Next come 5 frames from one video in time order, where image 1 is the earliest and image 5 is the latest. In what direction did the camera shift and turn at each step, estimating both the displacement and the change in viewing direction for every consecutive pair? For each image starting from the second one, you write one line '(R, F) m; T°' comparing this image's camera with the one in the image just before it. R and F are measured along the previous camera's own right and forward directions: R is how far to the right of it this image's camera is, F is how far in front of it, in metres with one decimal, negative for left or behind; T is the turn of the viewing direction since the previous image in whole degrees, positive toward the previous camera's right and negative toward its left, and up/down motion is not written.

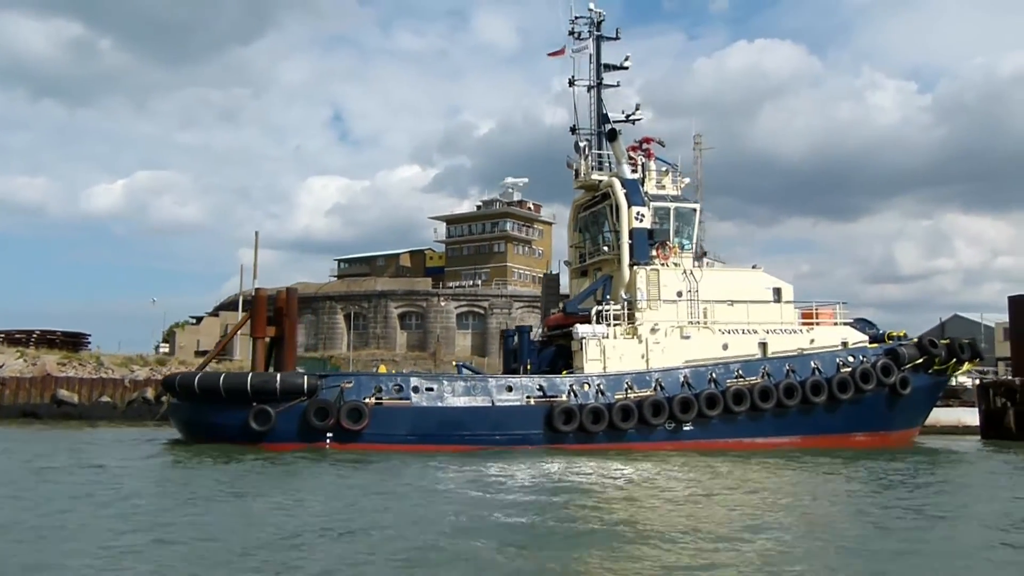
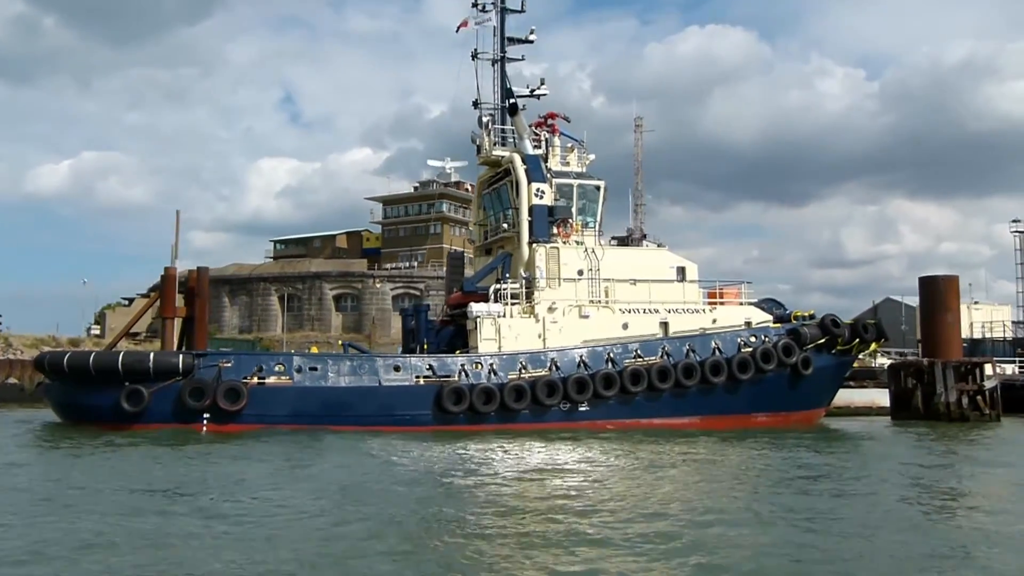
(+0.7, +0.4) m; +3°
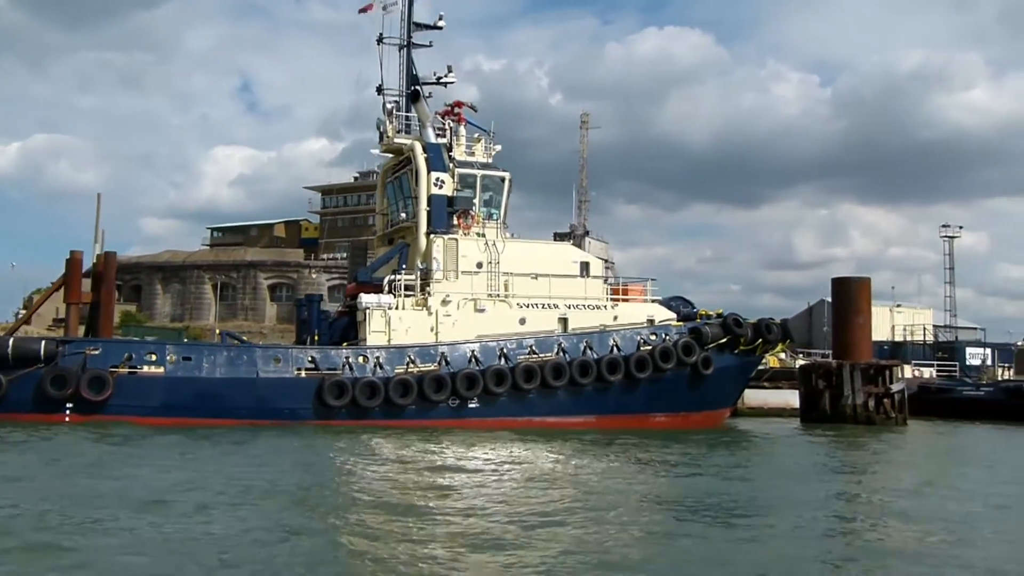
(+0.8, +0.4) m; +2°
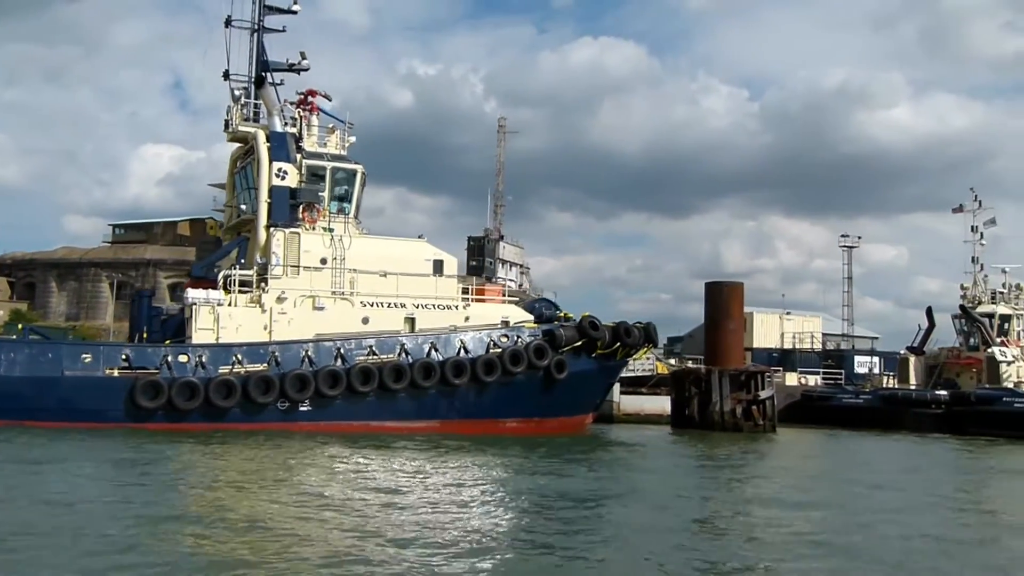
(+1.1, +0.6) m; +4°
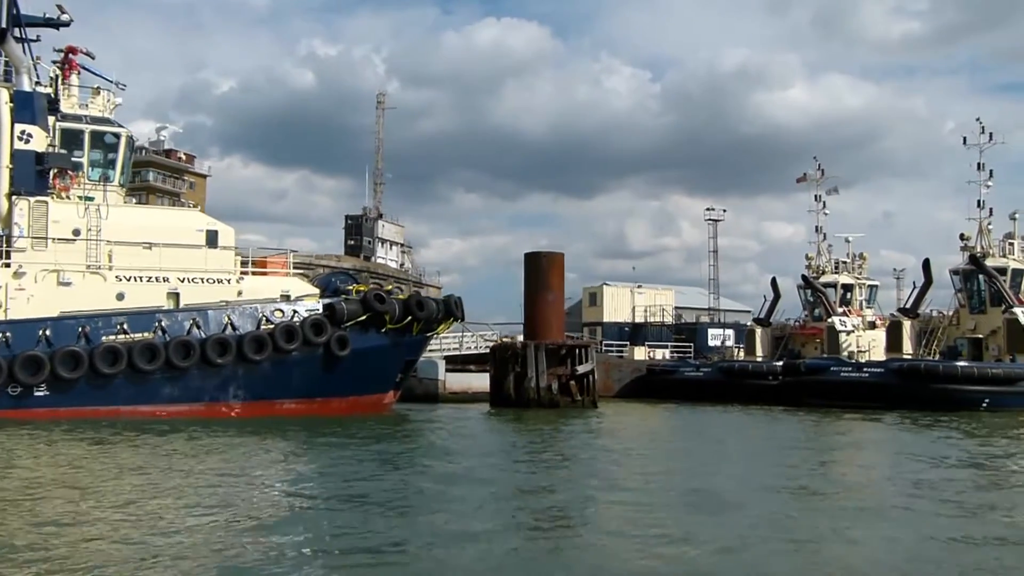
(+1.6, +0.9) m; +5°
